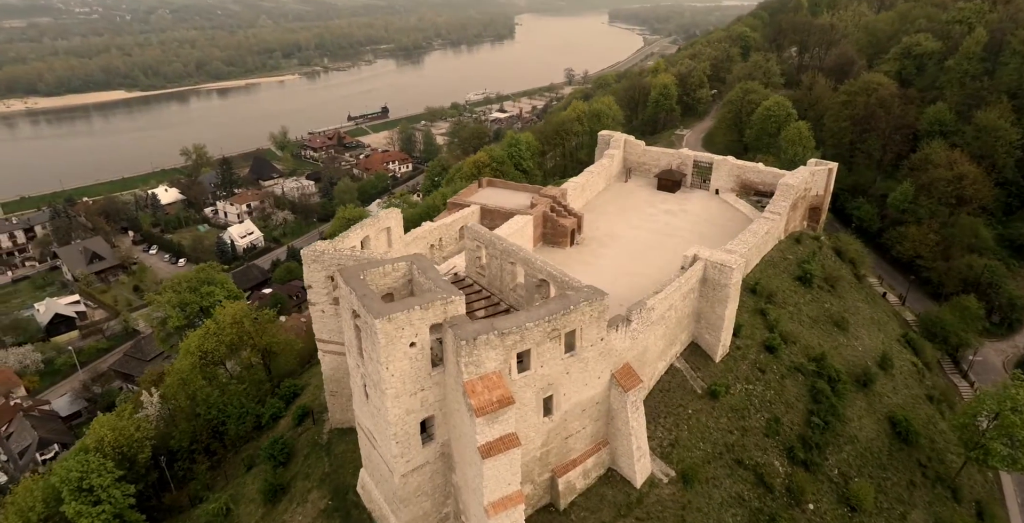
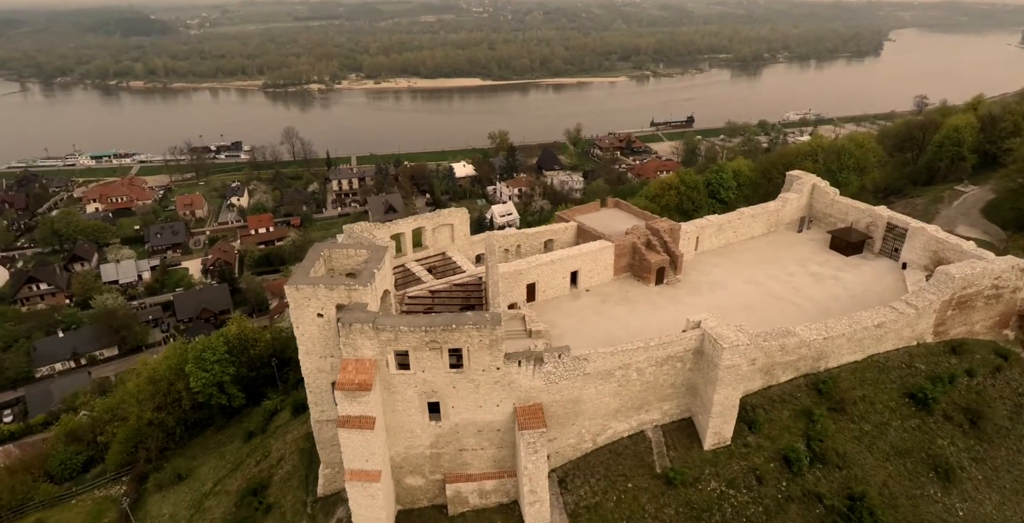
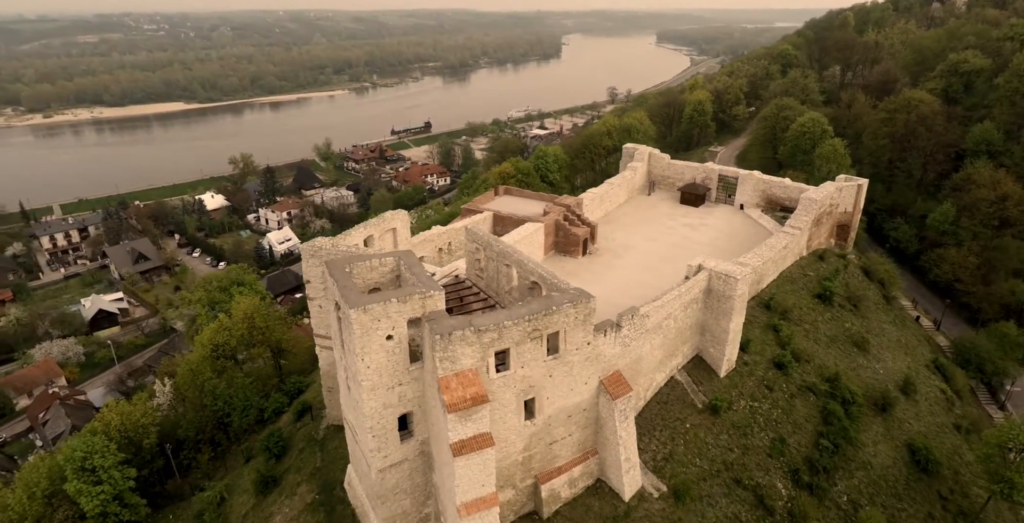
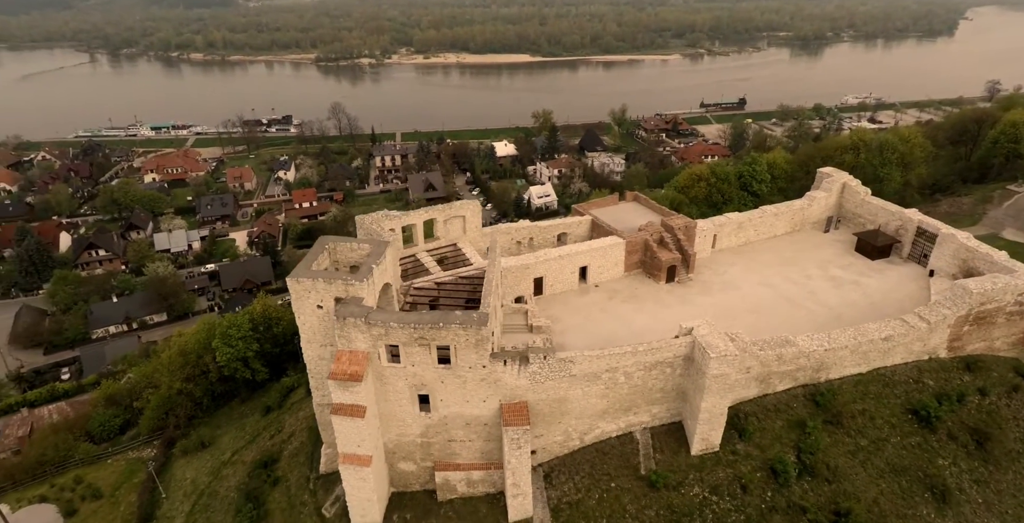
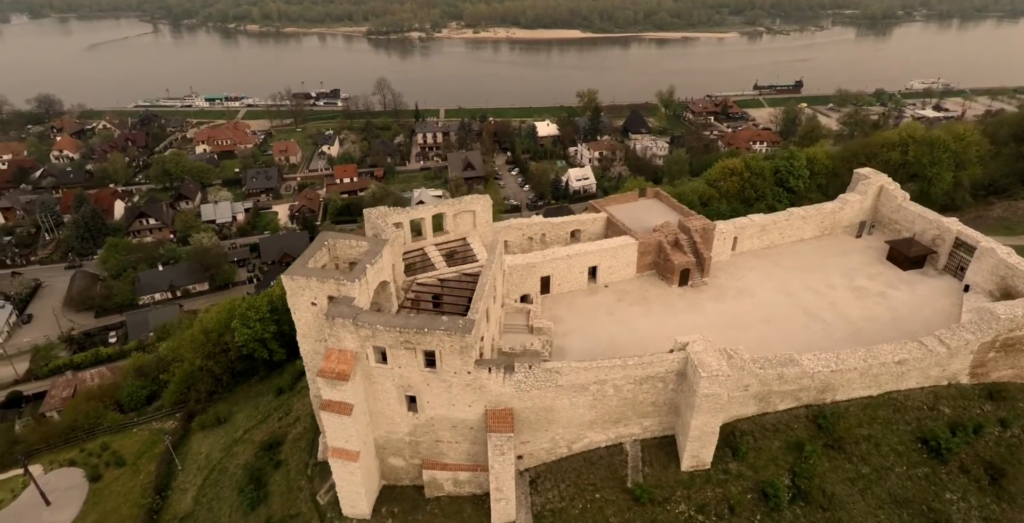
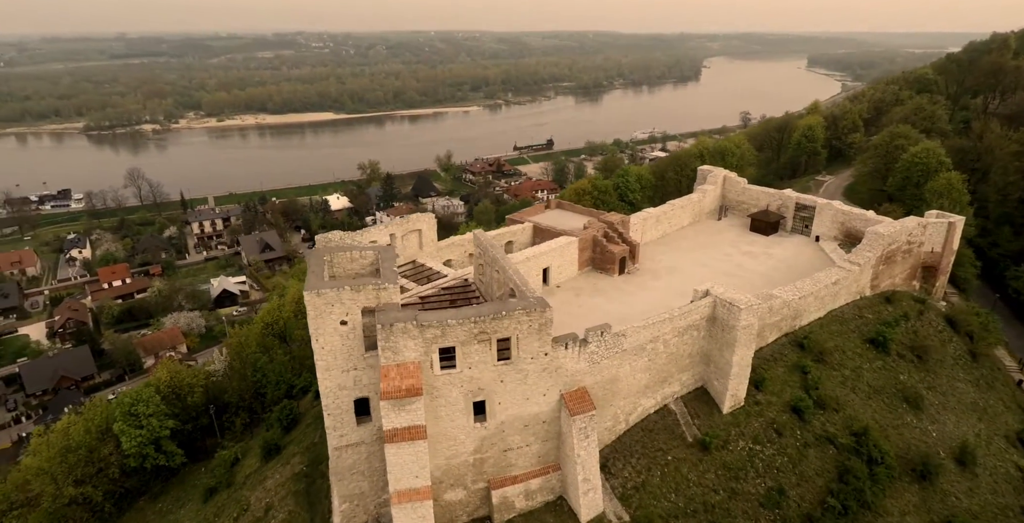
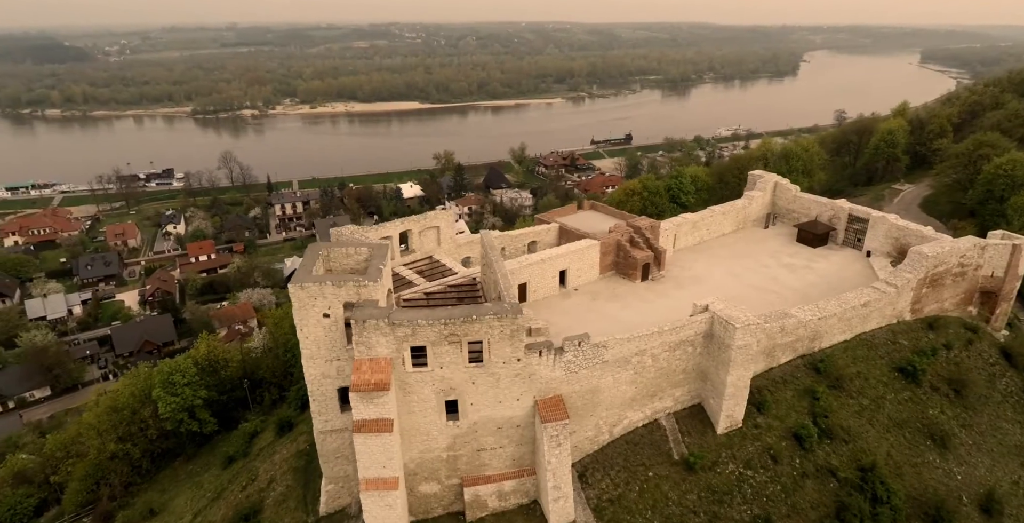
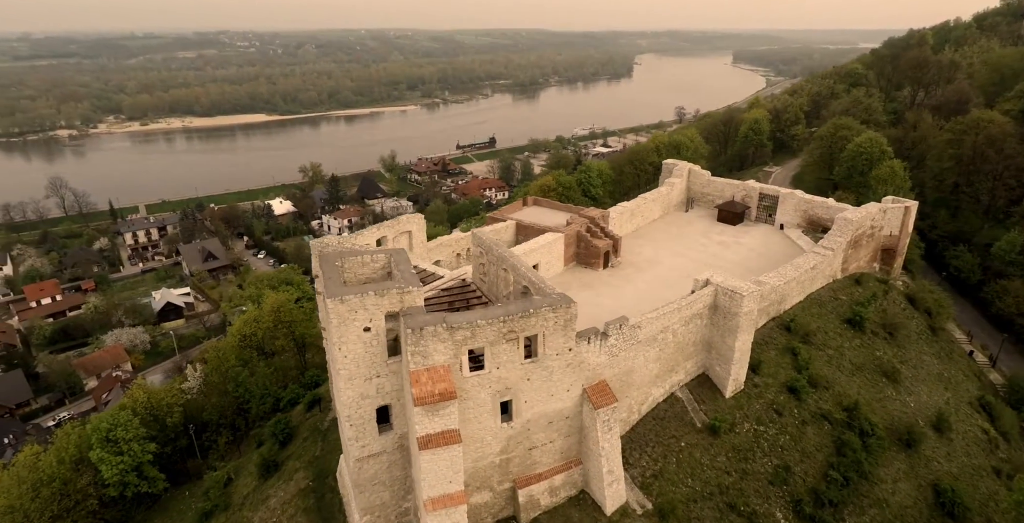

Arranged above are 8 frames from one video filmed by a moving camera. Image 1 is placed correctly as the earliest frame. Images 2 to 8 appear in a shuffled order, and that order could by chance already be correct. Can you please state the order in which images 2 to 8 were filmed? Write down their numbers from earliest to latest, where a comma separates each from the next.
3, 8, 6, 7, 2, 4, 5
